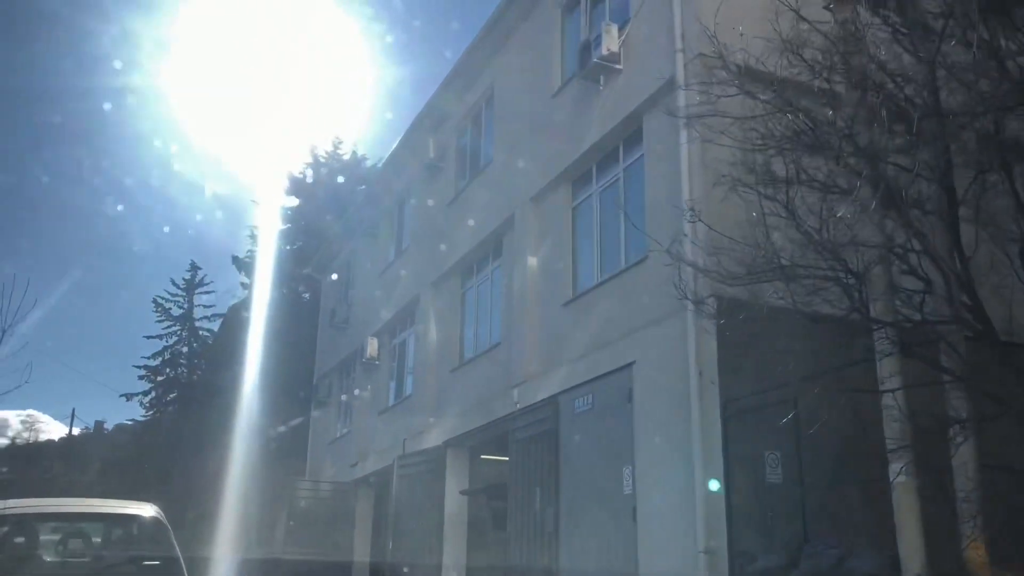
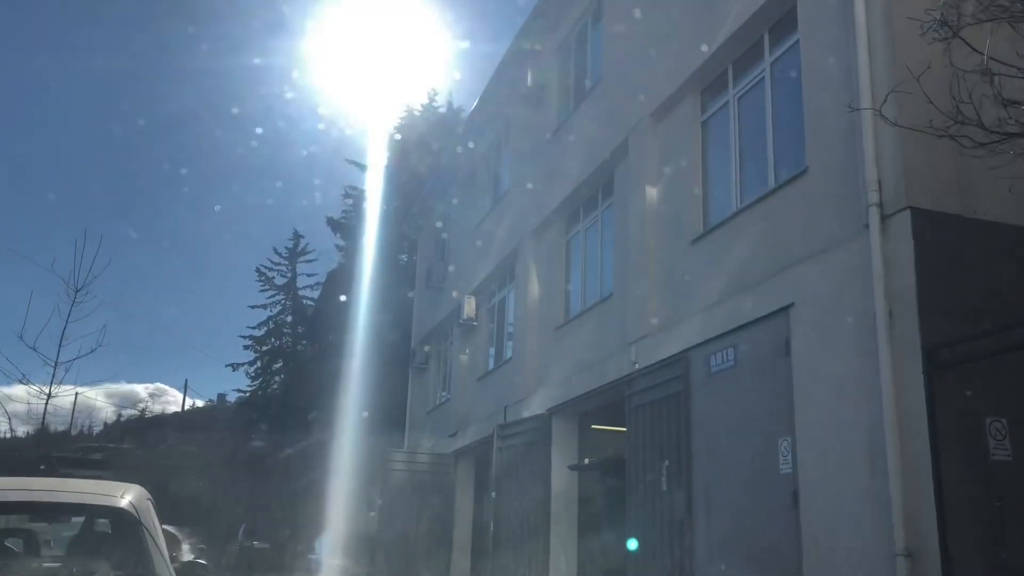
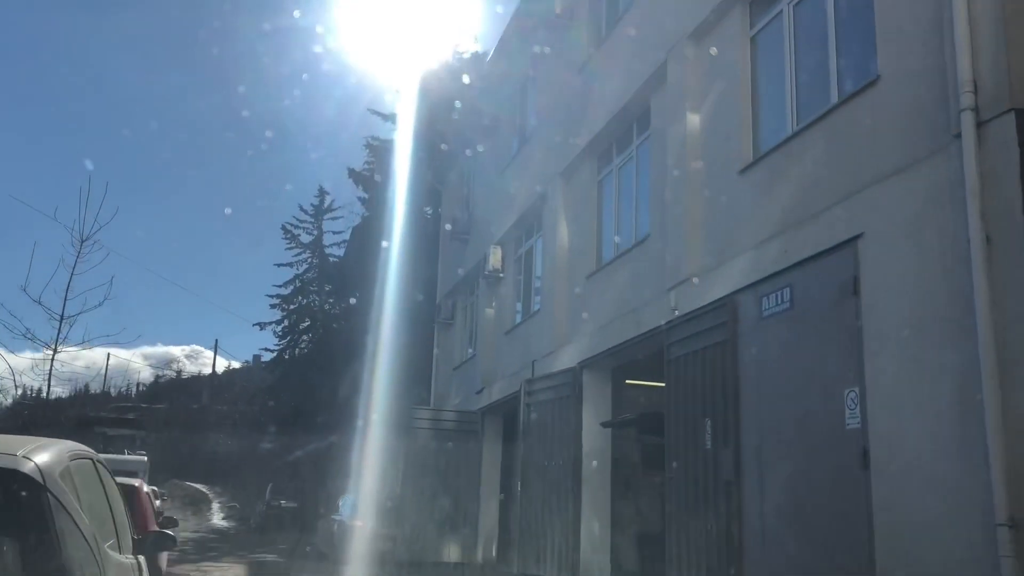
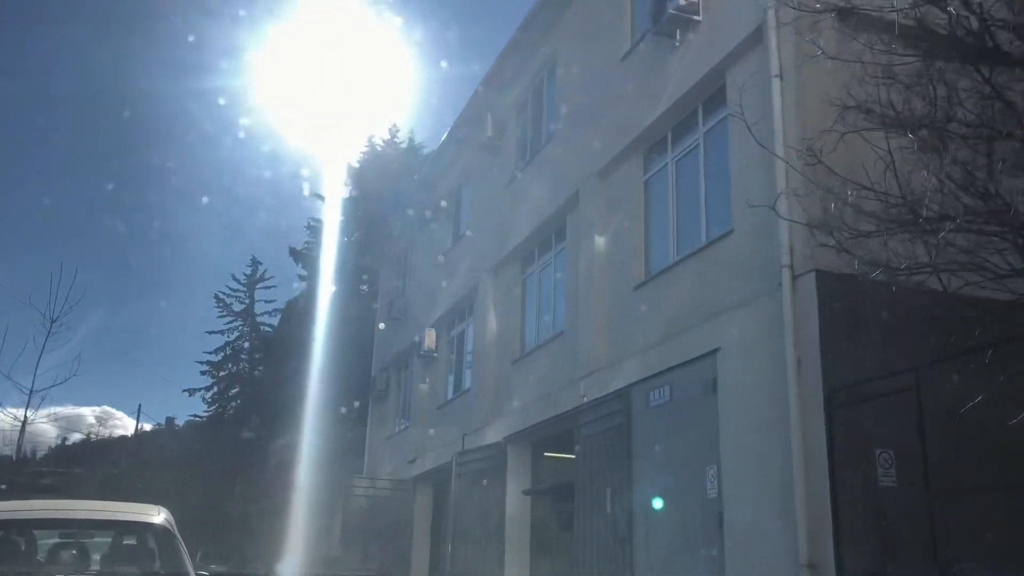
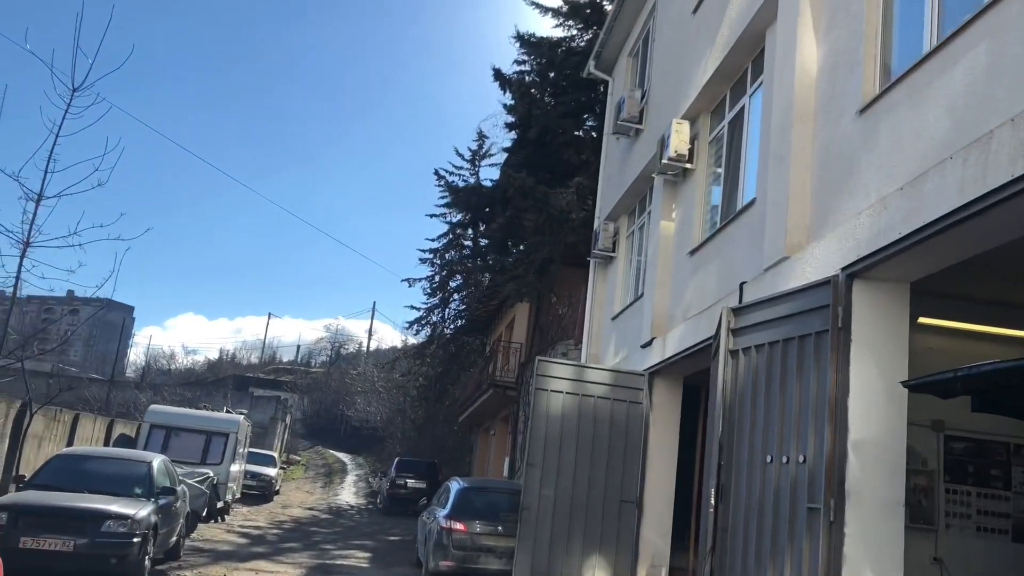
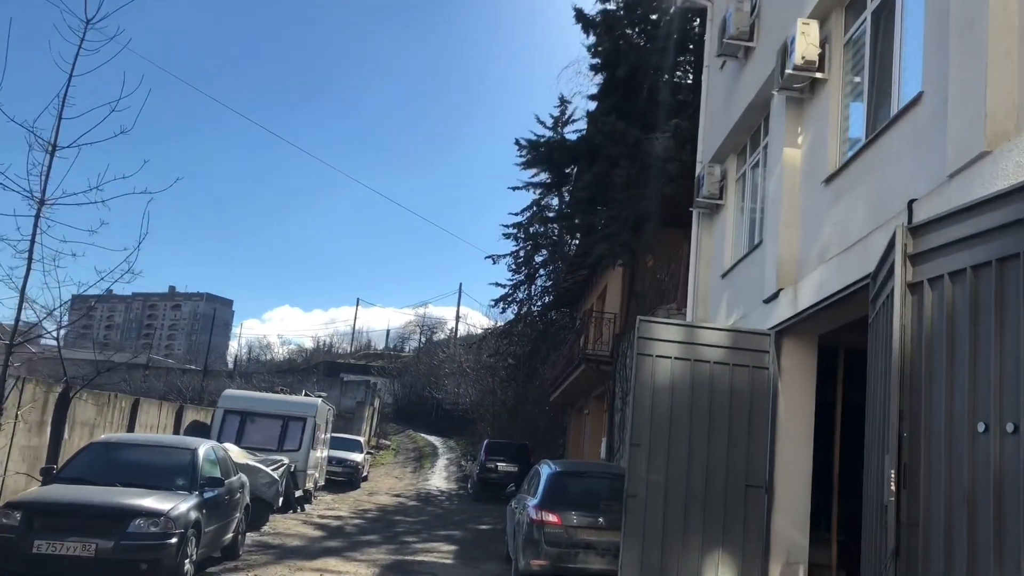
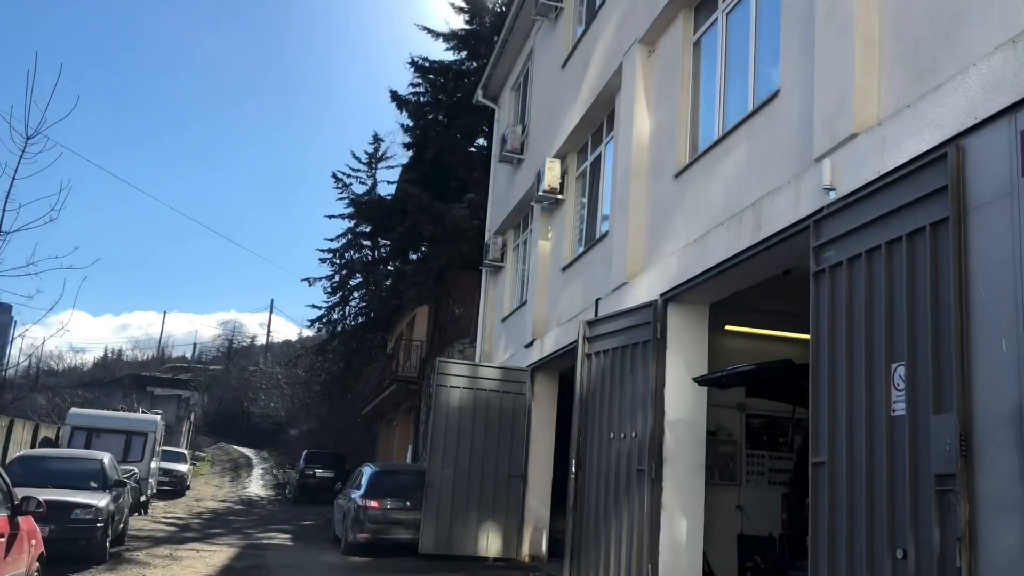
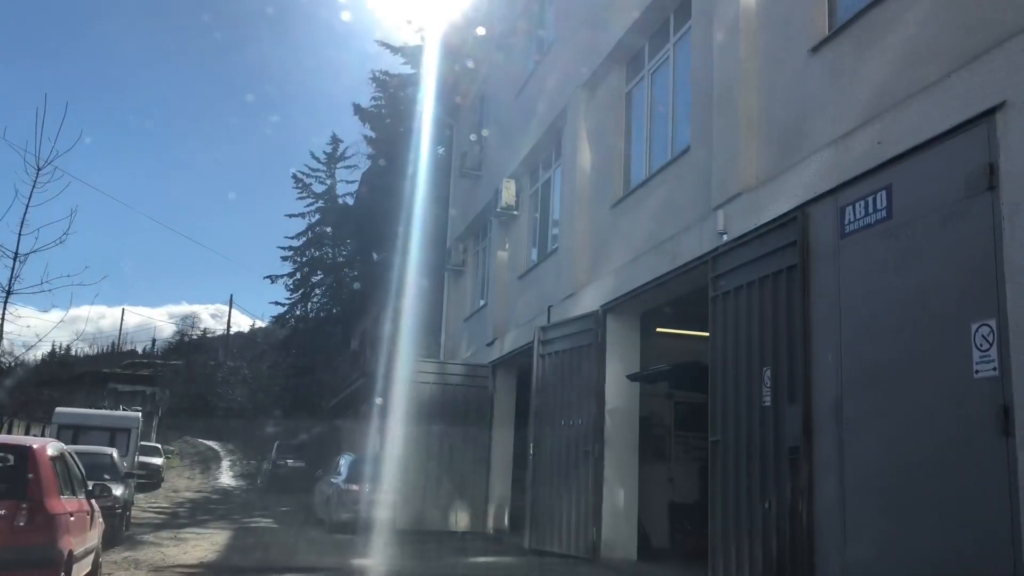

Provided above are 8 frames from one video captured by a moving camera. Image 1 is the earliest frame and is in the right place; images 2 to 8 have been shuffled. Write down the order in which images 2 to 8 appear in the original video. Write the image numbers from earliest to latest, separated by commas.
4, 2, 3, 8, 7, 5, 6
